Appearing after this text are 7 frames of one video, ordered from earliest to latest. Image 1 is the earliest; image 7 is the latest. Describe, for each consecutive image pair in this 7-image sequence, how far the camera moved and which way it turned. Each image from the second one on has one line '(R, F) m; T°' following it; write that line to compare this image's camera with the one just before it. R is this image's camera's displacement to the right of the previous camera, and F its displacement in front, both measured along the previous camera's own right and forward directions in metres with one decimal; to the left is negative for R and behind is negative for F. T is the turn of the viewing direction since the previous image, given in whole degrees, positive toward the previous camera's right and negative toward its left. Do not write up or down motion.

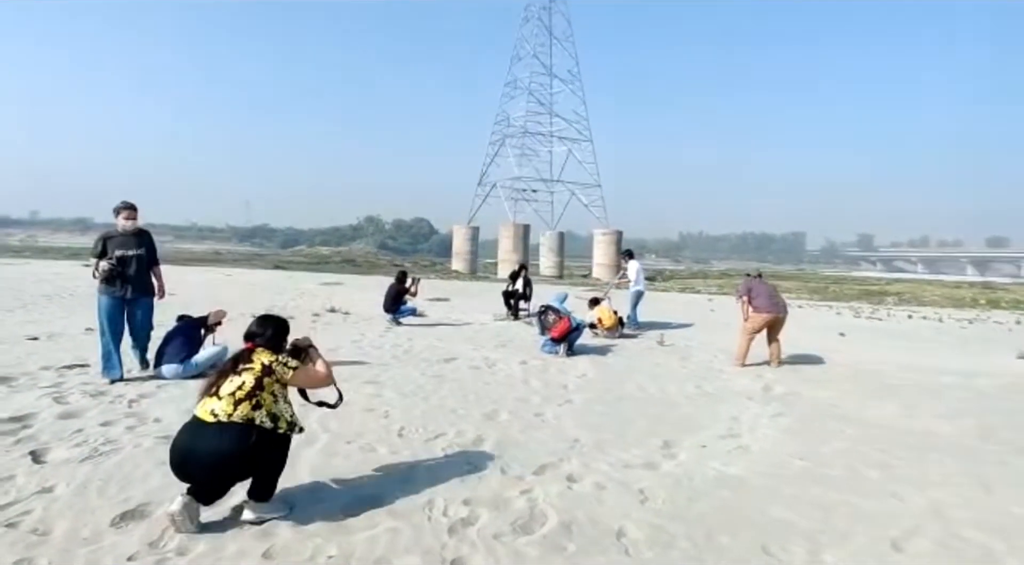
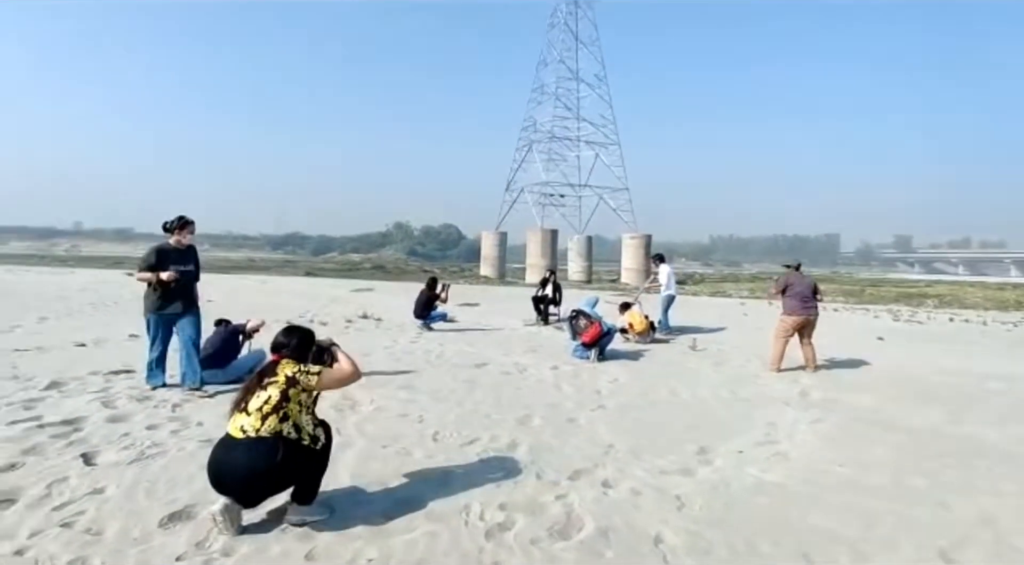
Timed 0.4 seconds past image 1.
(0.0, 0.0) m; -2°
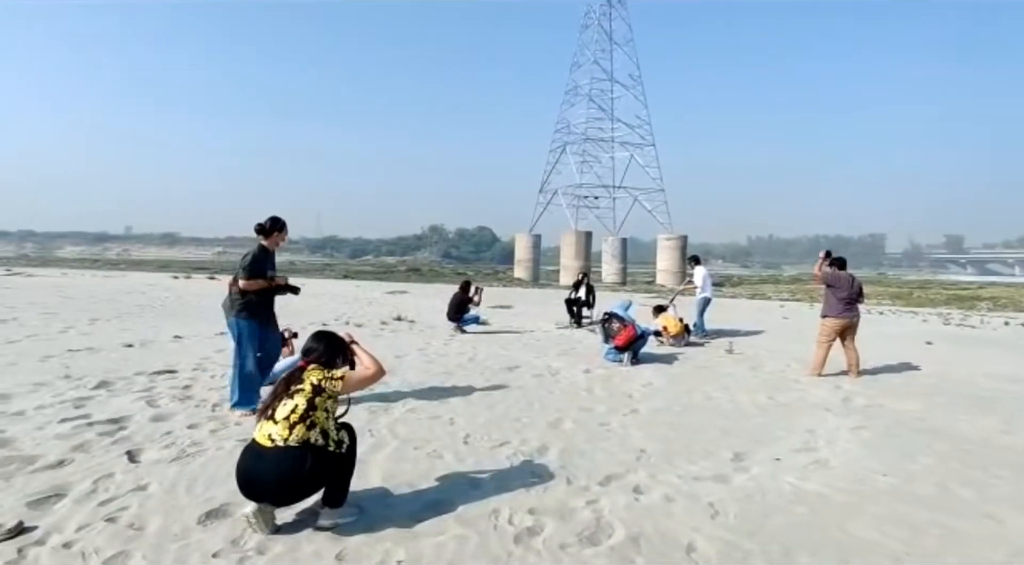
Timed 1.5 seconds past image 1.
(0.0, 0.0) m; -3°
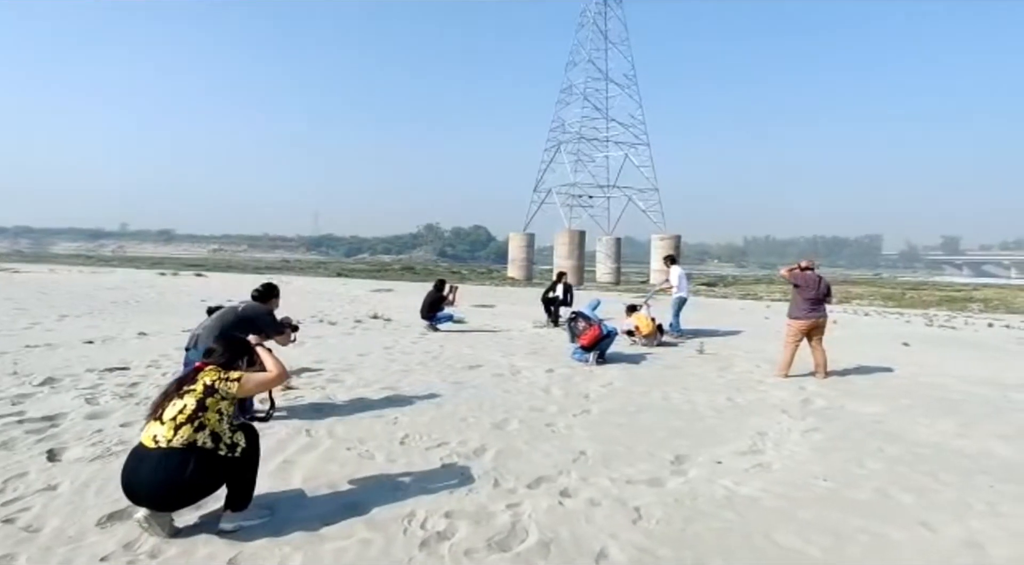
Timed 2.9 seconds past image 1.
(+0.4, +0.1) m; 0°
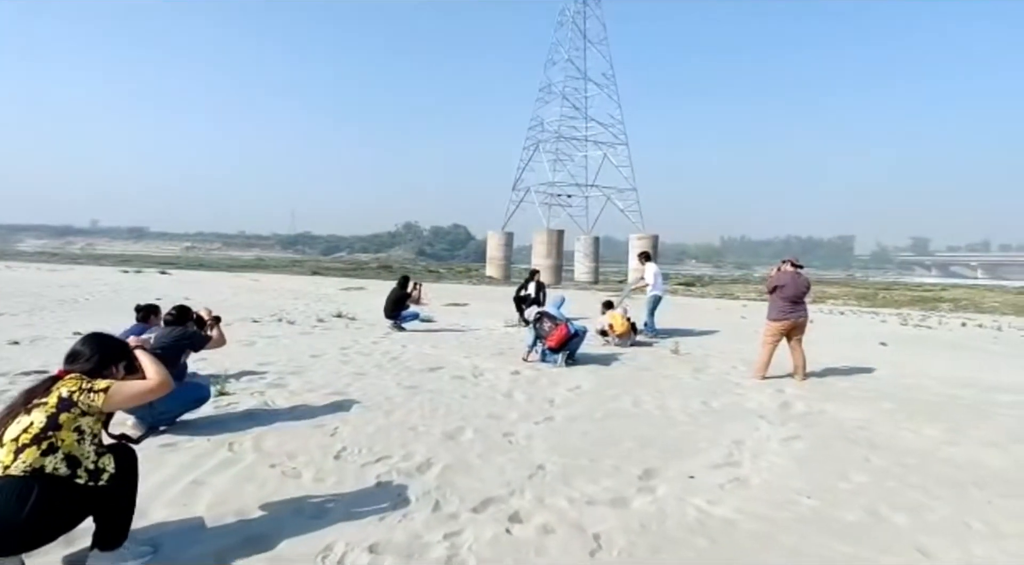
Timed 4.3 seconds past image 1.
(+0.2, +0.6) m; +2°
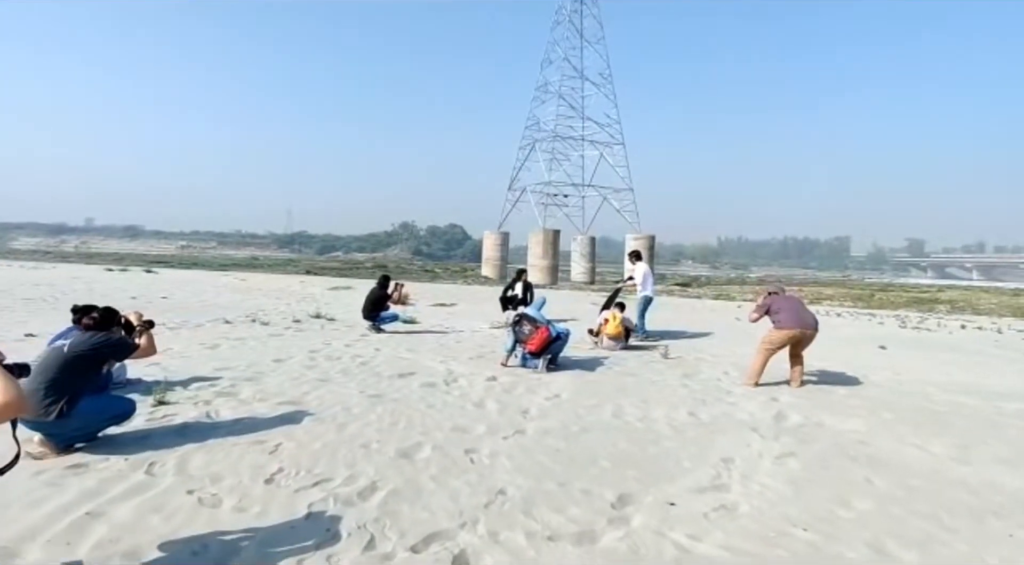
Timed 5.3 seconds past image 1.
(+0.2, +0.6) m; 0°
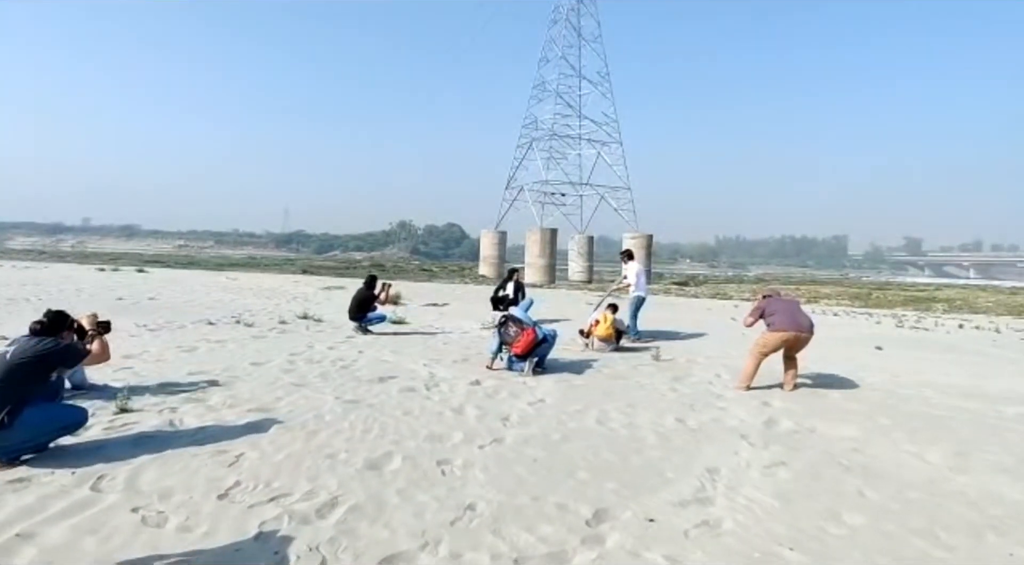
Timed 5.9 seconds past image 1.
(+0.2, +0.2) m; 0°
